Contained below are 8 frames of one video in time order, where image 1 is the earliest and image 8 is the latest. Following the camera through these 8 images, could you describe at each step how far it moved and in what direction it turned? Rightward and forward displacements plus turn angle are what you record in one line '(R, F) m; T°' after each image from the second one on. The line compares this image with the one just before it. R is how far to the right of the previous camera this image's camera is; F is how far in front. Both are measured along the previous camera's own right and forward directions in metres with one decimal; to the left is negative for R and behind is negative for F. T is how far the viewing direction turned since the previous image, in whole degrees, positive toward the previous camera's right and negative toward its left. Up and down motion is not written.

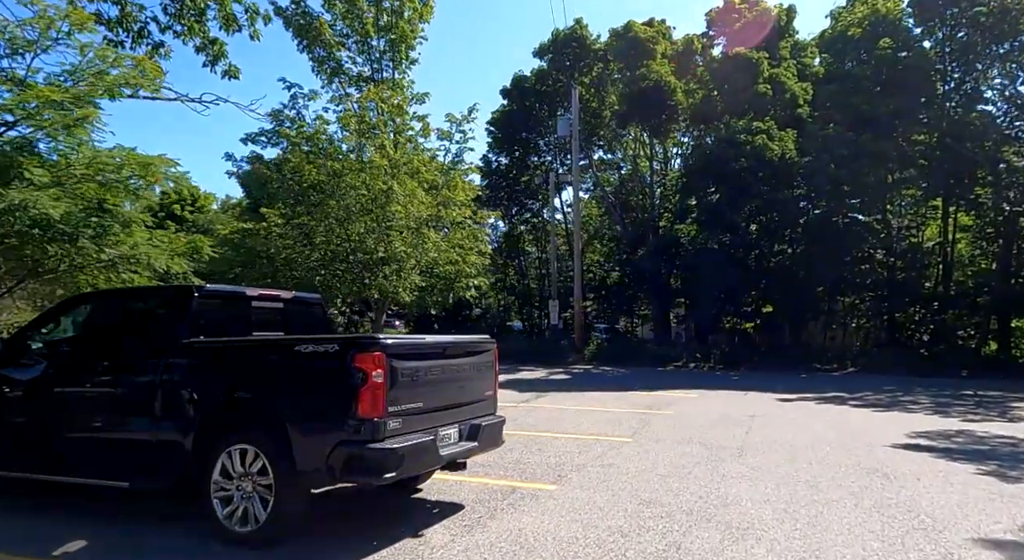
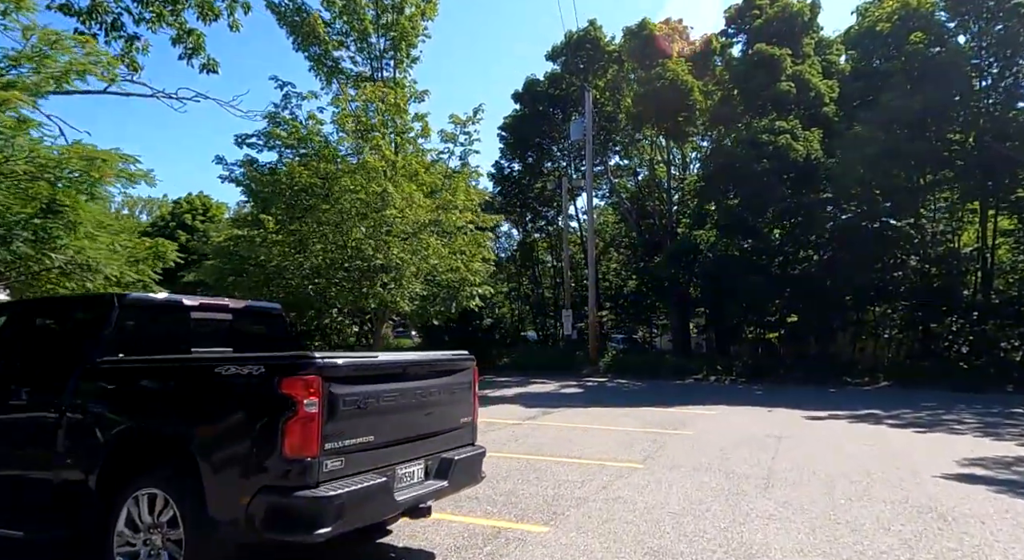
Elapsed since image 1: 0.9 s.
(+0.3, +0.8) m; -2°
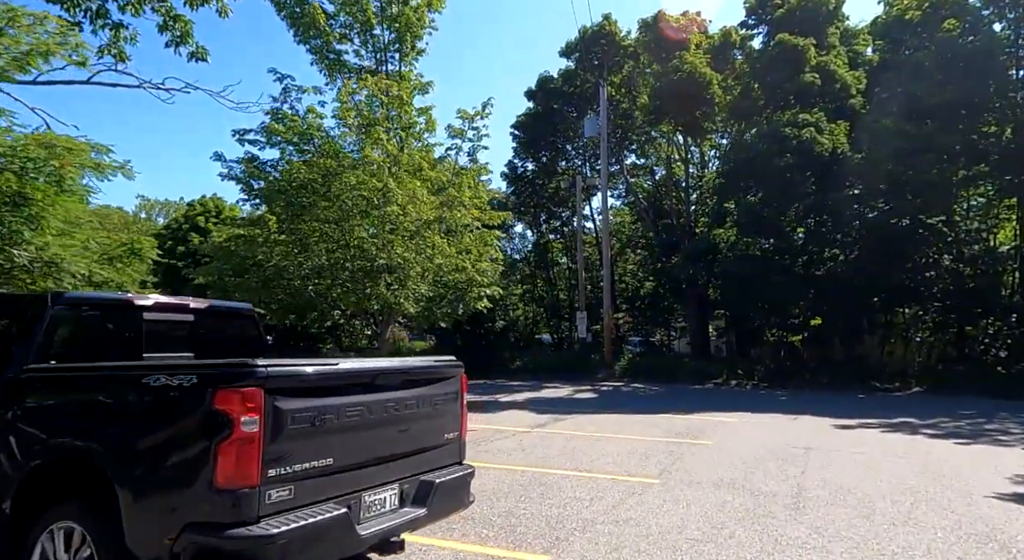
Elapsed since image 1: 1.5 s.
(+0.2, +0.6) m; -2°
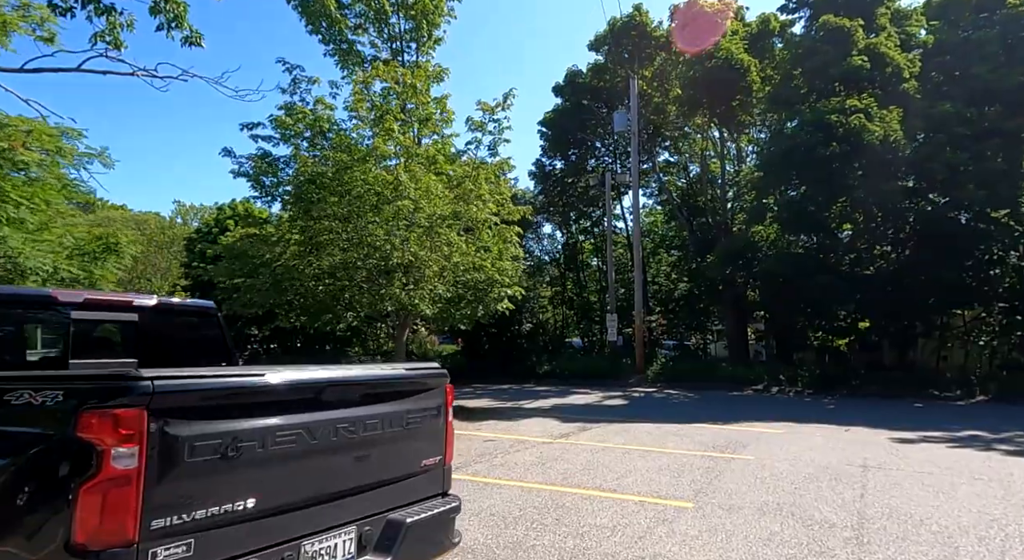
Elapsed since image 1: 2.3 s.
(+0.2, +0.8) m; -3°
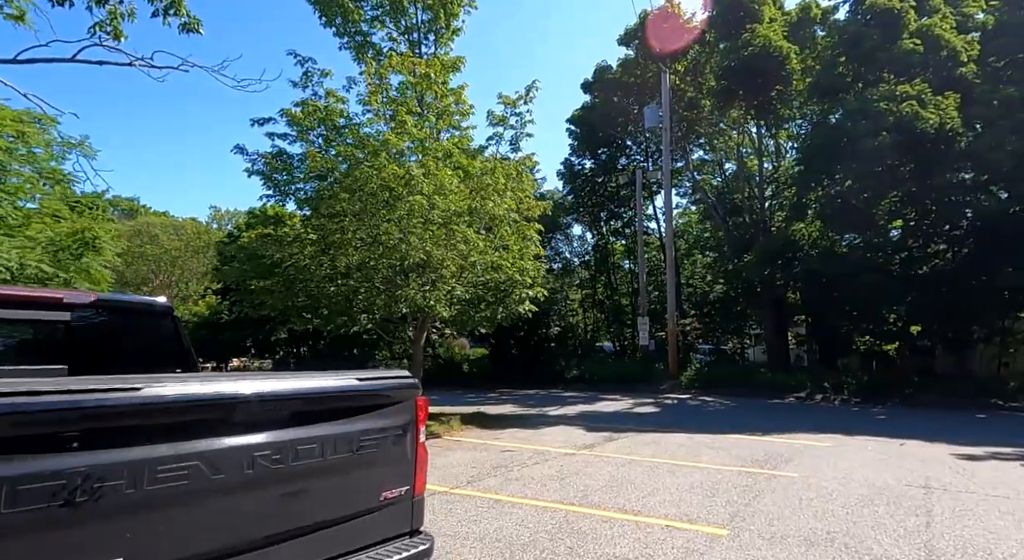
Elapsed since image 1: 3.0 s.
(+0.2, +0.7) m; -3°
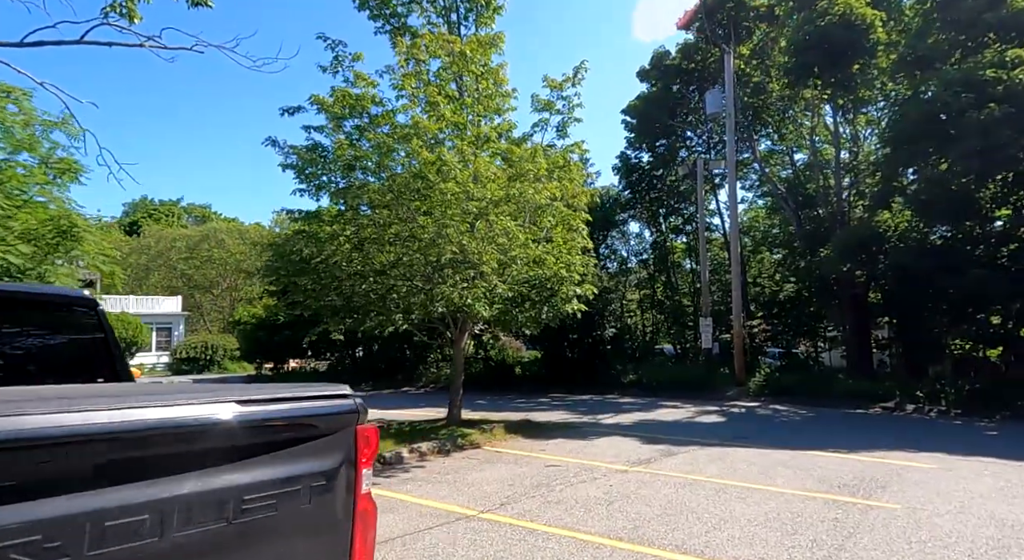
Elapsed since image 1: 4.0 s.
(+0.2, +1.0) m; -6°
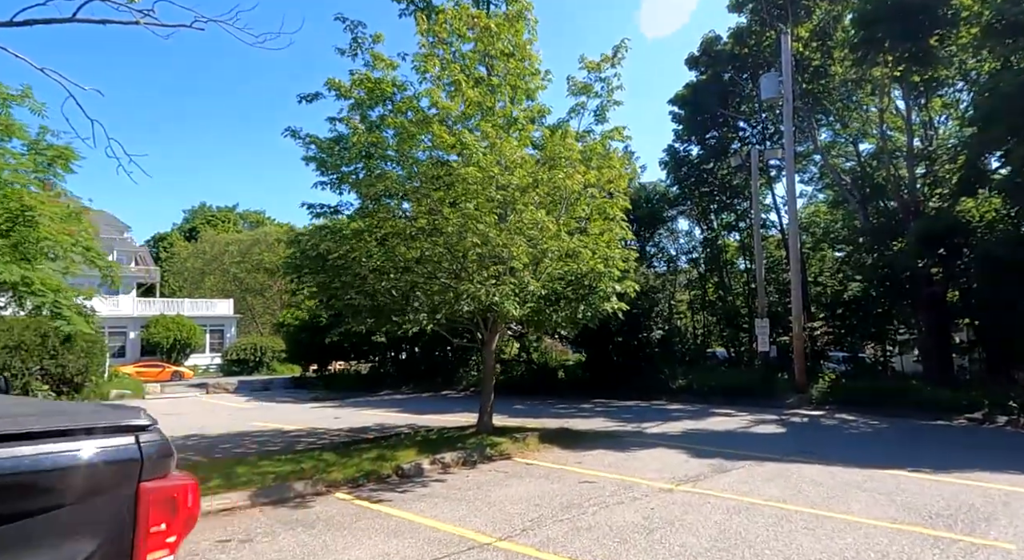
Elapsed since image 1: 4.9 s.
(+0.3, +0.9) m; -5°
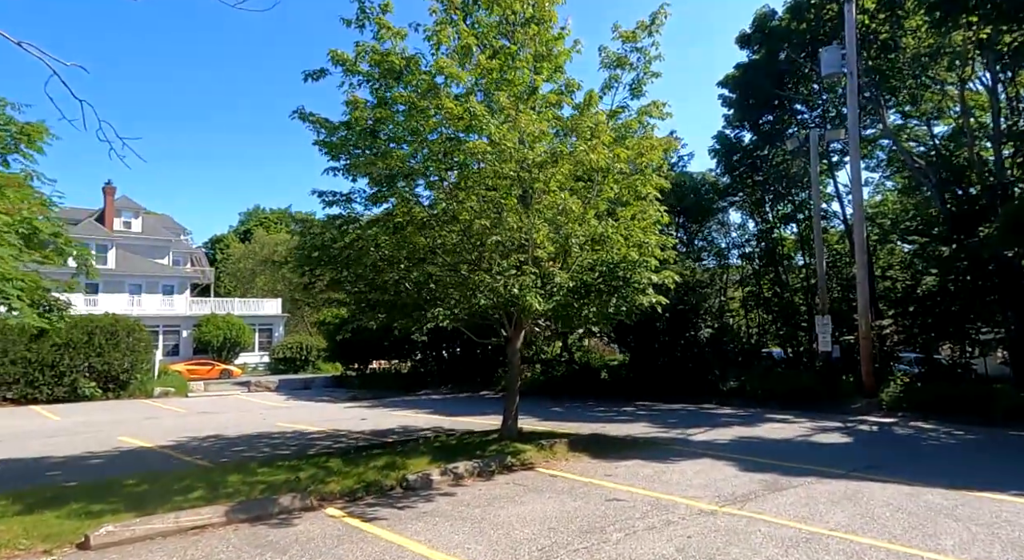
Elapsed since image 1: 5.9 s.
(+0.4, +1.0) m; -5°
